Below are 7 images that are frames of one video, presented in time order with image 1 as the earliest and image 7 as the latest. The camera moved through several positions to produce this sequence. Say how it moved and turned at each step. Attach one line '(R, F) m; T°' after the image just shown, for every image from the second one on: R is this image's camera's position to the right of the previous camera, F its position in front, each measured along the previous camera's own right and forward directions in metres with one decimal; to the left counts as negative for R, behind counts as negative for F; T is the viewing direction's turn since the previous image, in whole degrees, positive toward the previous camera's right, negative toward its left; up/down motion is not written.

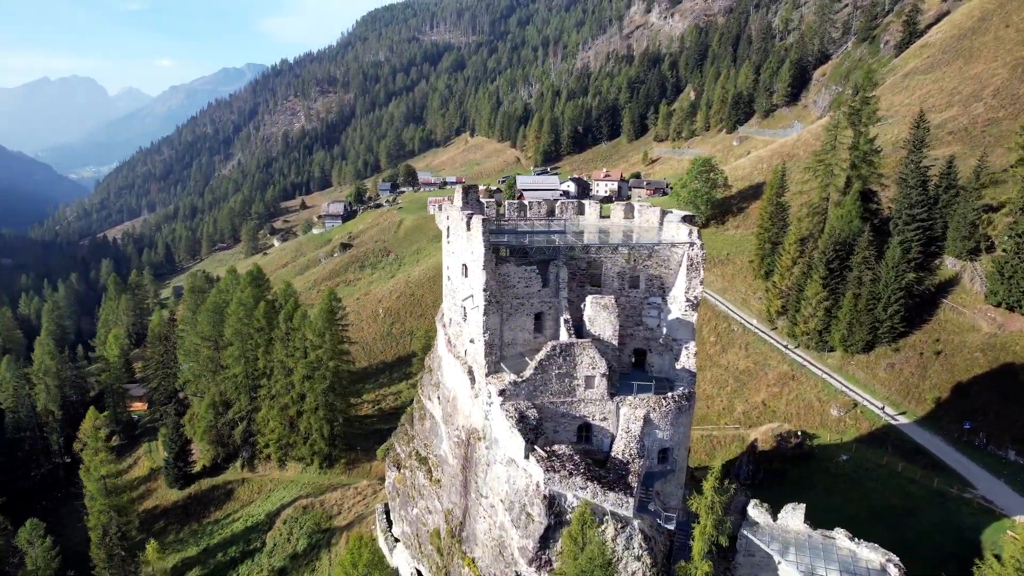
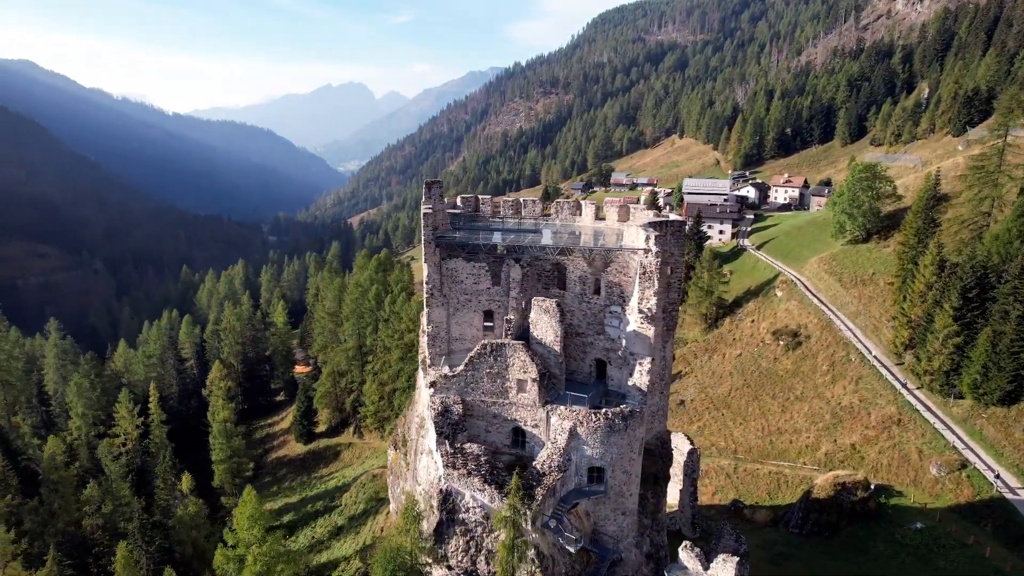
(+8.2, +1.5) m; -19°
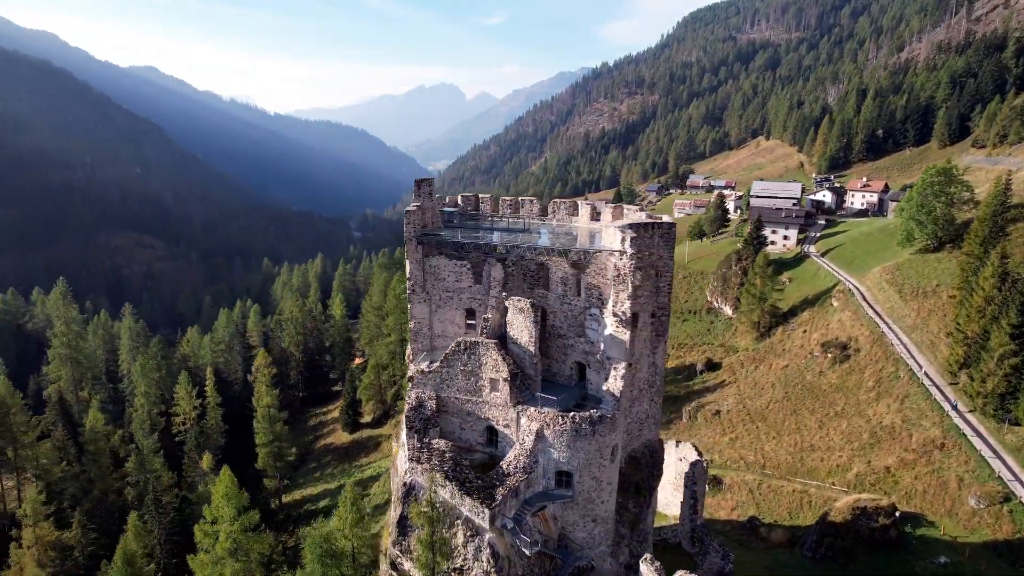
(+3.2, +0.2) m; -7°
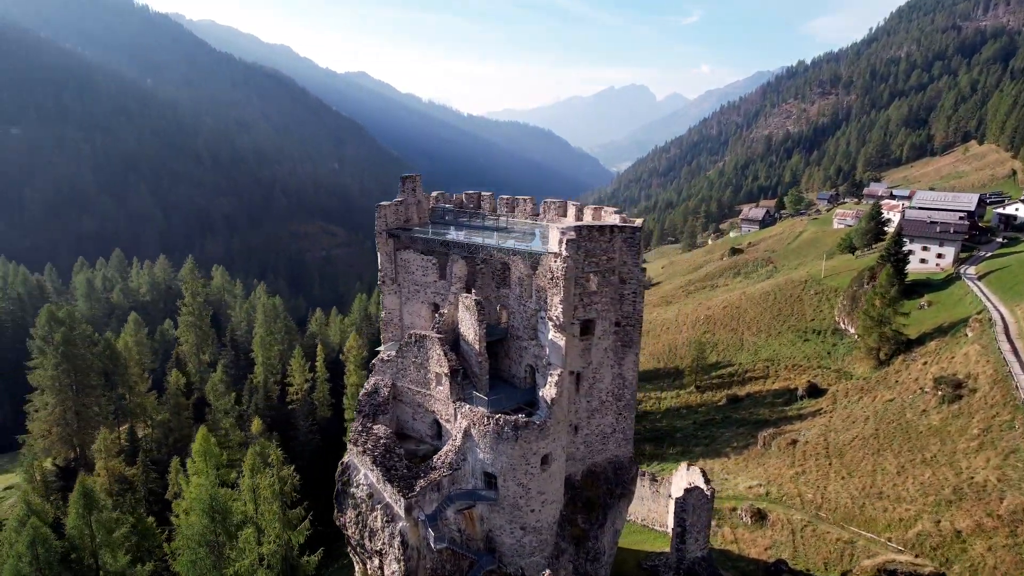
(+6.6, +1.0) m; -15°
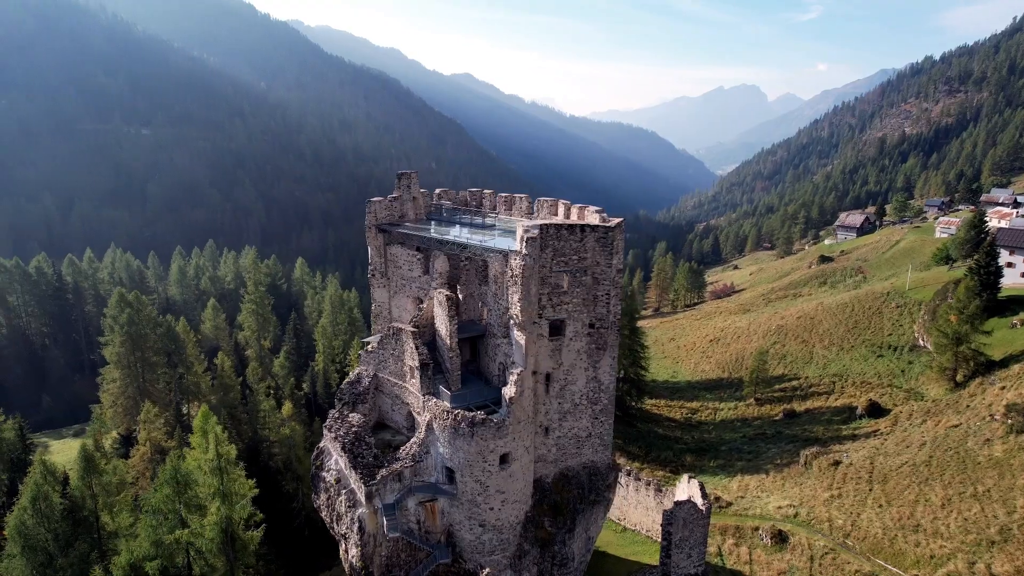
(+3.7, +0.3) m; -9°
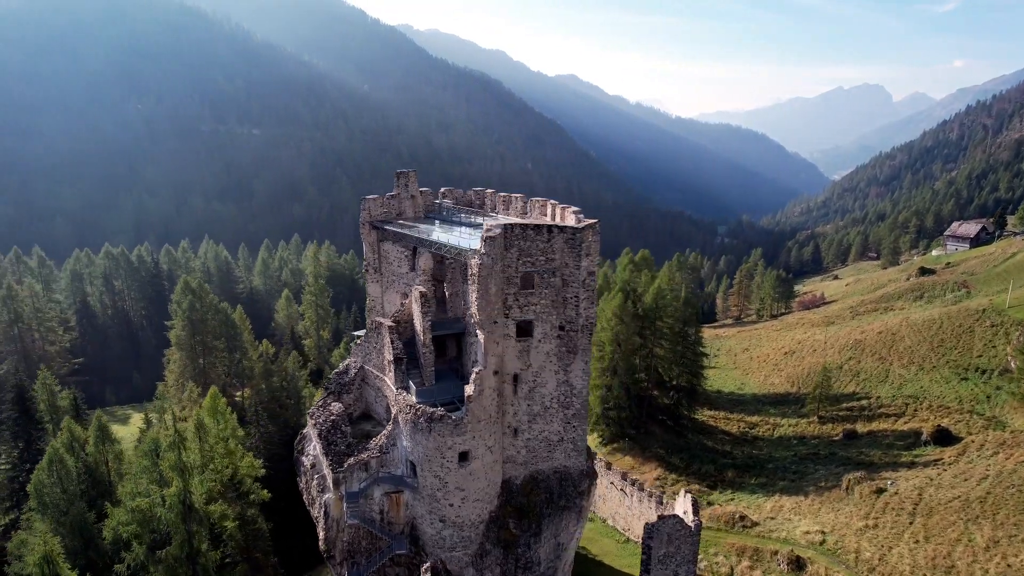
(+3.8, +0.3) m; -9°
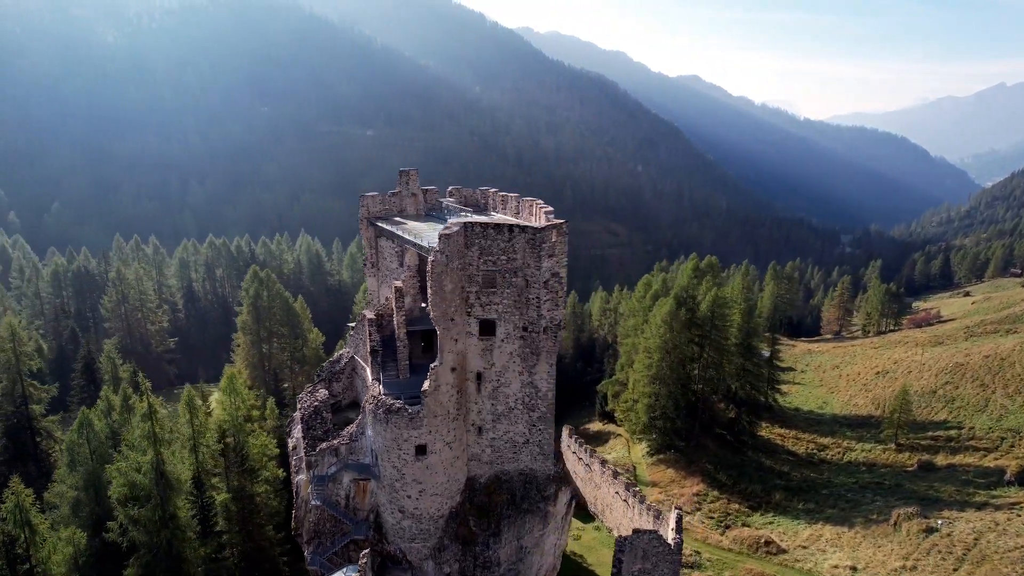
(+4.3, +0.4) m; -10°
